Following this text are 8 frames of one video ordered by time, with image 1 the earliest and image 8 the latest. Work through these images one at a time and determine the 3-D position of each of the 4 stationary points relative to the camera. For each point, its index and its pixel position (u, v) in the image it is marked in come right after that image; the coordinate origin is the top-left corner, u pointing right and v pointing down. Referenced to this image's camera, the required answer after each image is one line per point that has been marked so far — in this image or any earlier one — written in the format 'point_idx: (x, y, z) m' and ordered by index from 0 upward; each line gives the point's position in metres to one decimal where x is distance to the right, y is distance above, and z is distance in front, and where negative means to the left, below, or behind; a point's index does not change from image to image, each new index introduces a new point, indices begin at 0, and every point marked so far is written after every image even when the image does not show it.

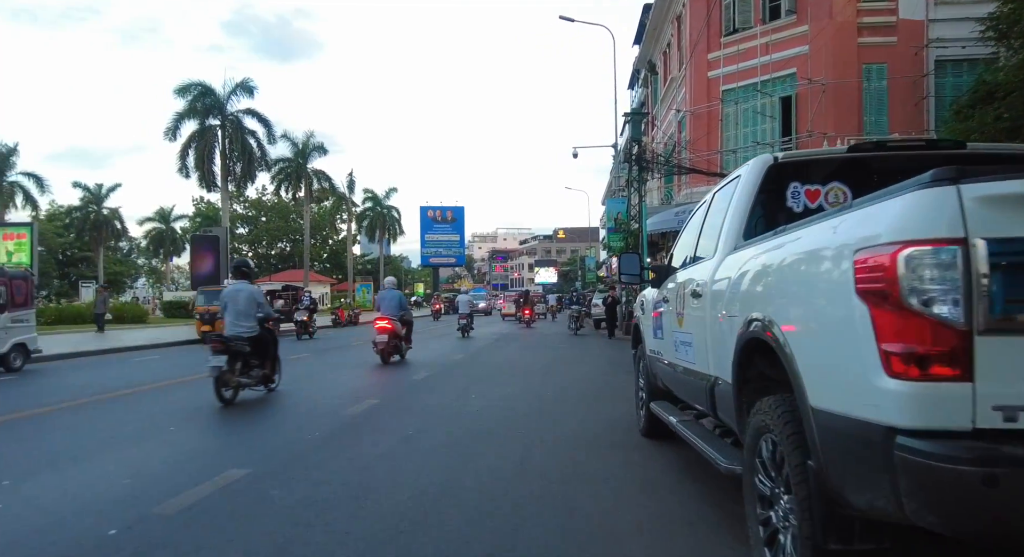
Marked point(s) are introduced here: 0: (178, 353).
0: (-9.5, -2.3, +18.4) m
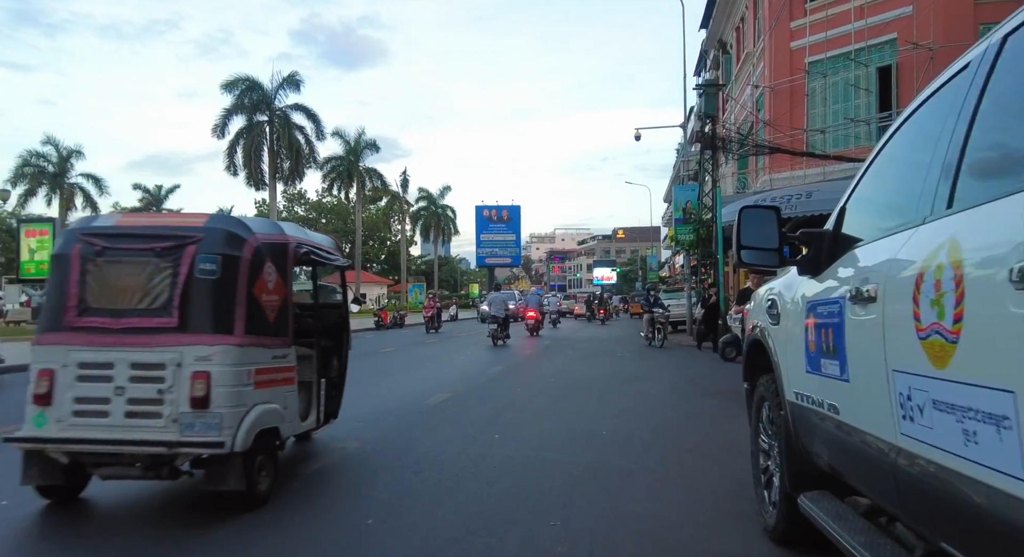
0: (-8.2, -2.2, +16.6) m
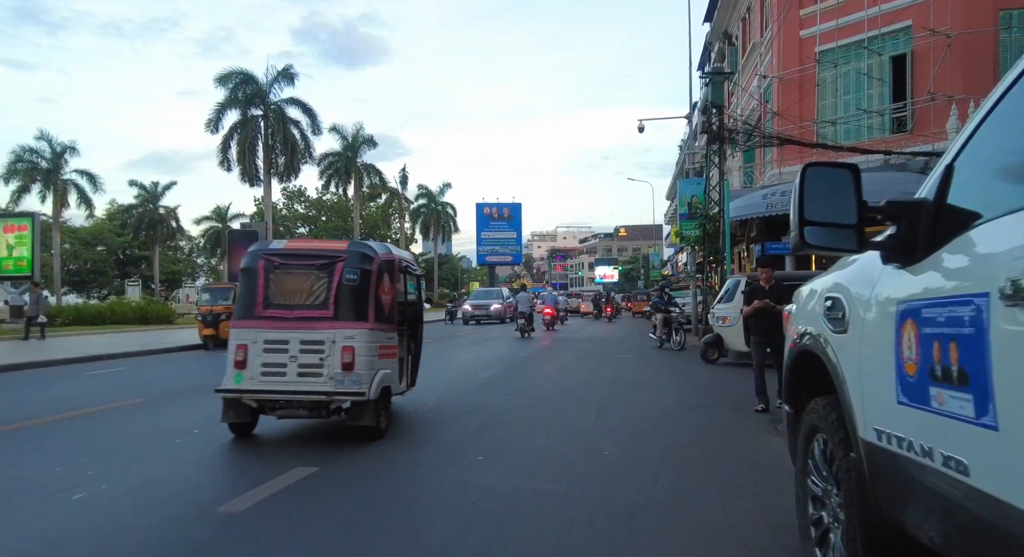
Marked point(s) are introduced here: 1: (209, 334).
0: (-8.3, -2.1, +15.7) m
1: (-8.2, -1.5, +17.4) m
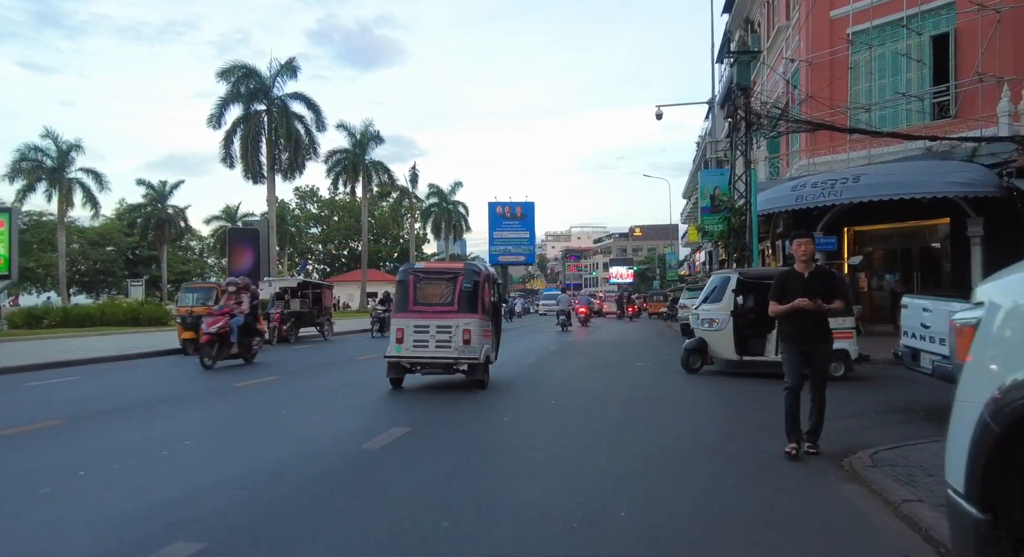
0: (-8.2, -2.1, +14.4) m
1: (-8.1, -1.5, +16.0) m
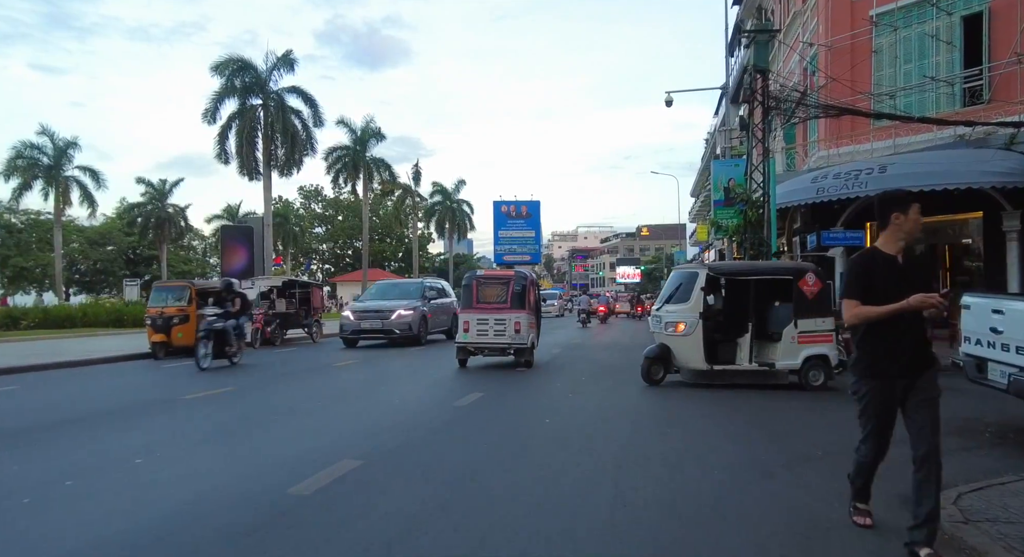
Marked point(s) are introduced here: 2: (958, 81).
0: (-8.3, -2.1, +13.2) m
1: (-8.1, -1.4, +14.8) m
2: (+12.6, +5.6, +18.2) m
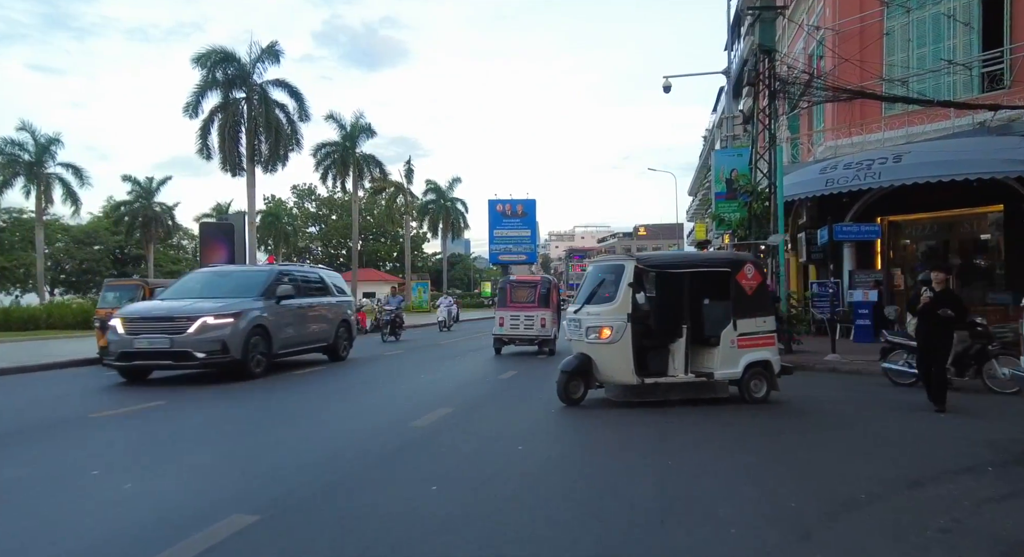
0: (-8.6, -2.0, +11.9) m
1: (-8.5, -1.4, +13.5) m
2: (+12.3, +5.6, +17.0) m
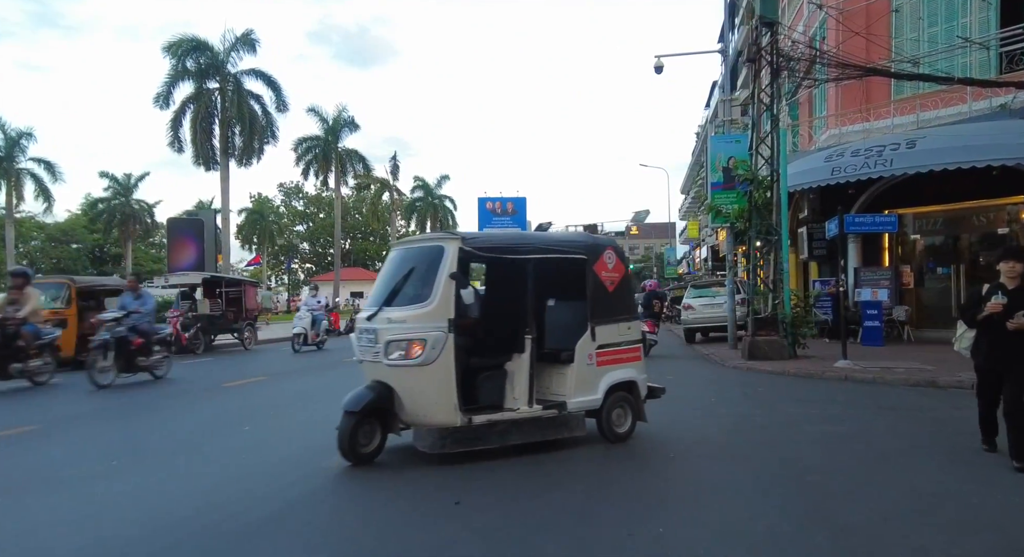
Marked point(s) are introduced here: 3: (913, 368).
0: (-9.1, -2.0, +10.3) m
1: (-9.0, -1.3, +12.0) m
2: (+11.7, +5.7, +15.6) m
3: (+7.0, -1.6, +11.2) m
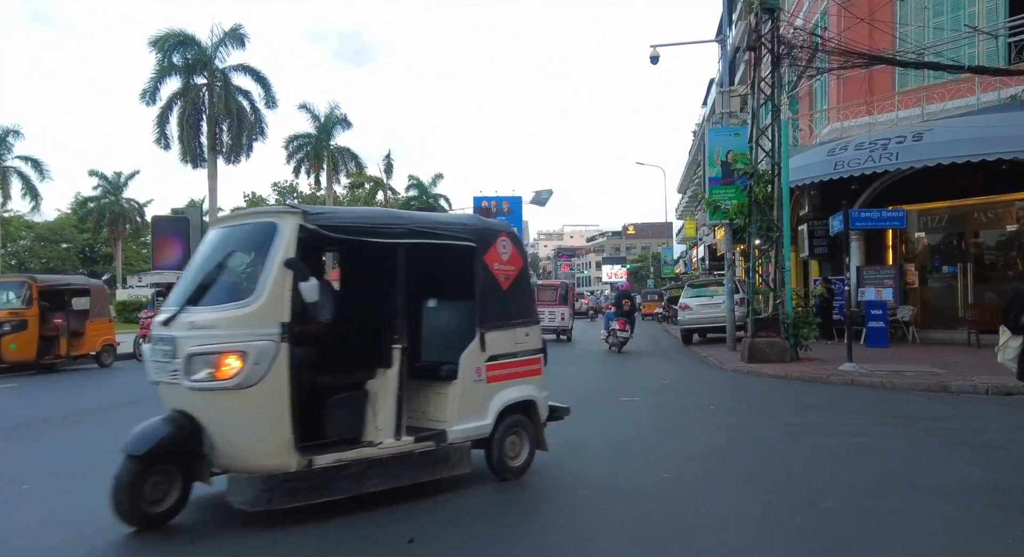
0: (-9.3, -1.9, +9.6) m
1: (-9.2, -1.3, +11.3) m
2: (+11.5, +5.7, +15.0) m
3: (+6.7, -1.5, +10.6) m
